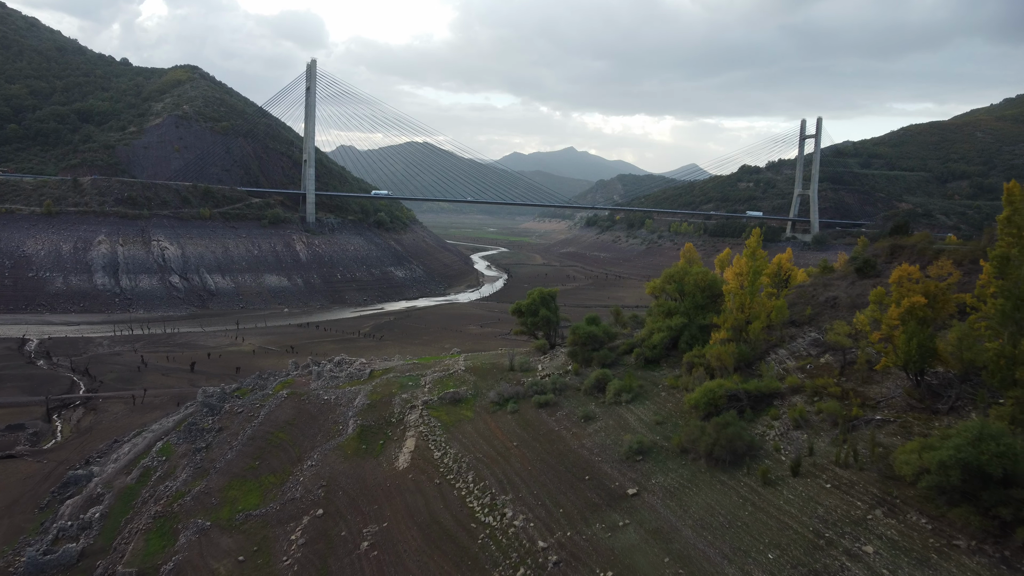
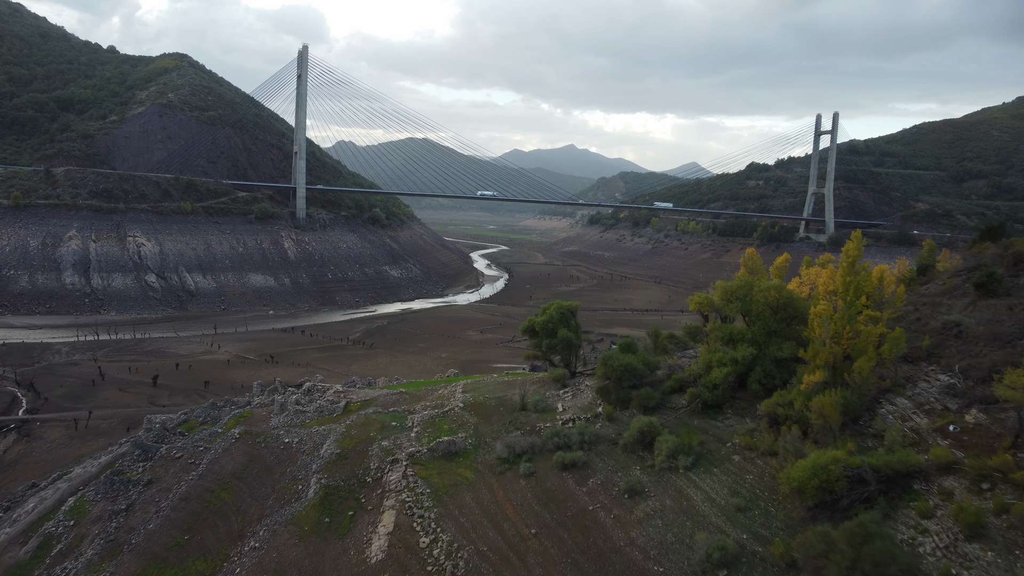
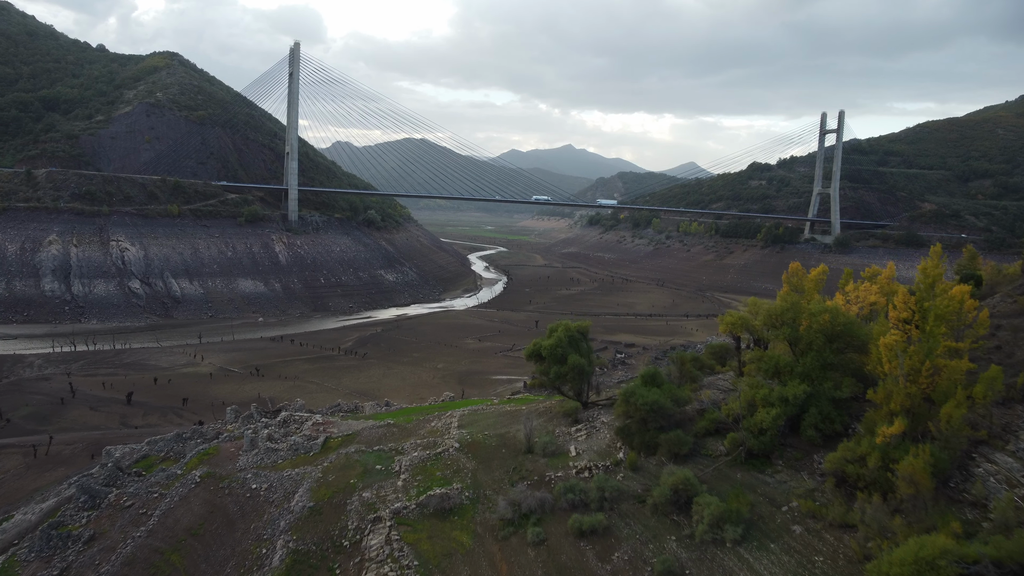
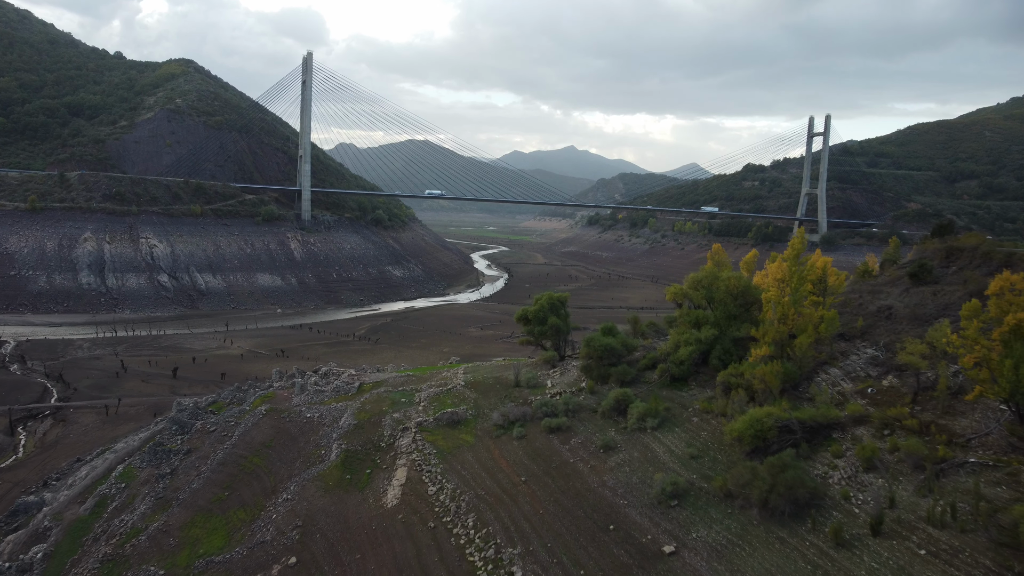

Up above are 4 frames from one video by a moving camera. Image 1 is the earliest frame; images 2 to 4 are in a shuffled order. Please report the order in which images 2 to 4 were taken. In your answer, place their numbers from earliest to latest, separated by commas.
4, 2, 3
